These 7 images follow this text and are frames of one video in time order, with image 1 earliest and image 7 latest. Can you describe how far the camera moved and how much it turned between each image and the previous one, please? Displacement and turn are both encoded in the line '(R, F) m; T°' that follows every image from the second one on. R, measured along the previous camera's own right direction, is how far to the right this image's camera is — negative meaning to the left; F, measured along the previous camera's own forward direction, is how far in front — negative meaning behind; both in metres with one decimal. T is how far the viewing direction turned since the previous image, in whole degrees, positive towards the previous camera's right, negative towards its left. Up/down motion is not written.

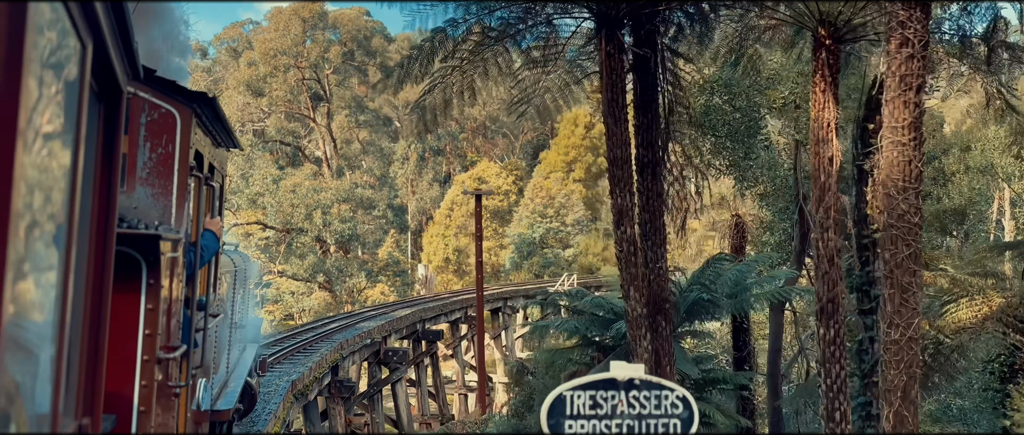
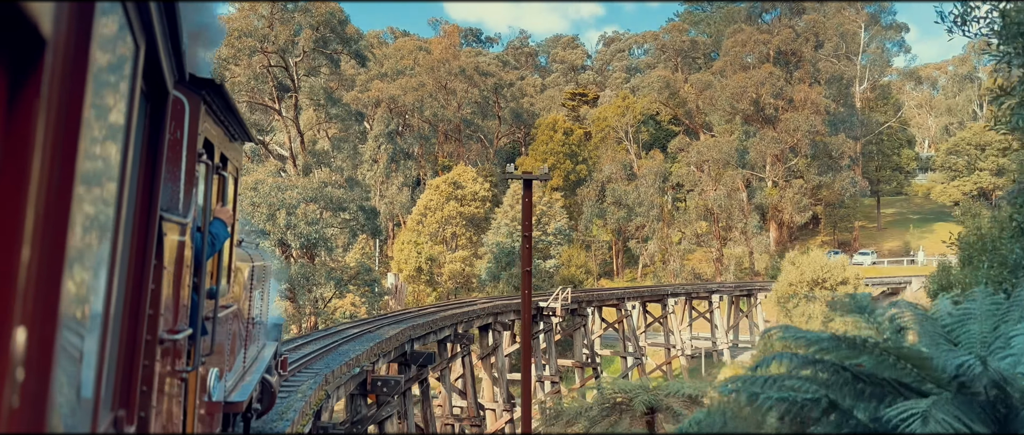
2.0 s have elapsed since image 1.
(-0.7, +1.8) m; +3°
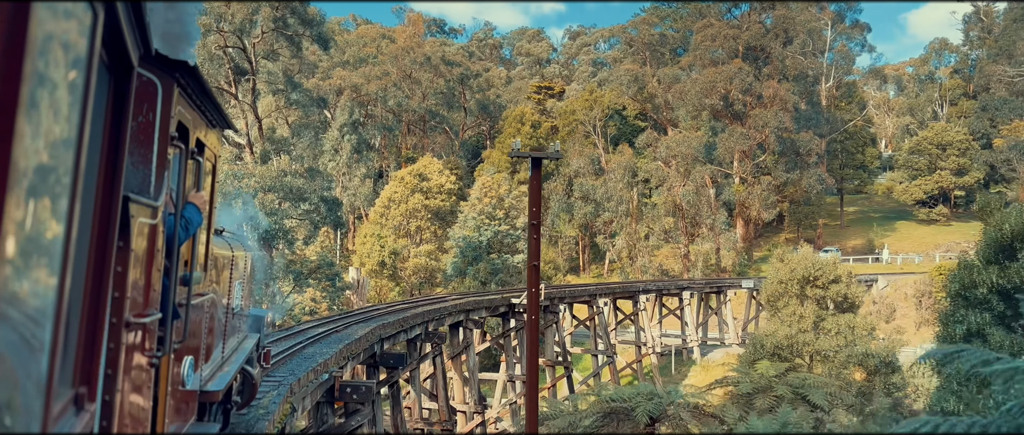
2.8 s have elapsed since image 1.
(-0.3, +0.7) m; +3°
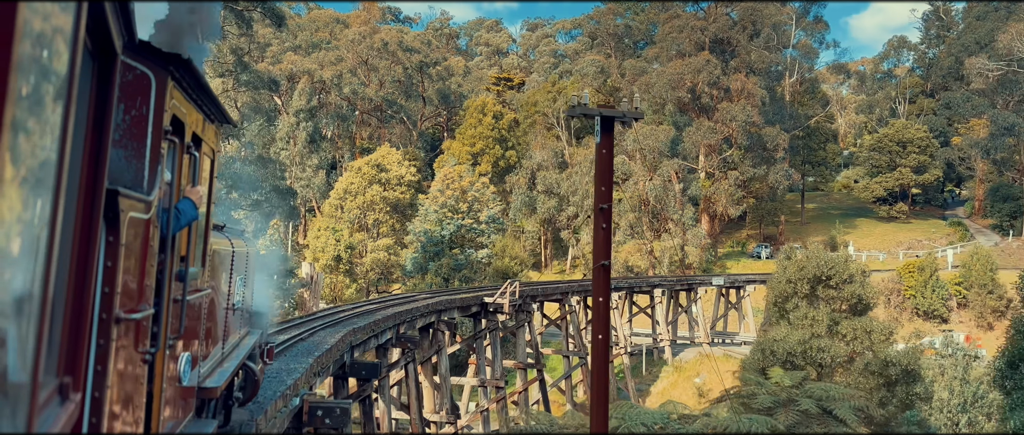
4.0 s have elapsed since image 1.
(-0.5, +1.2) m; +4°
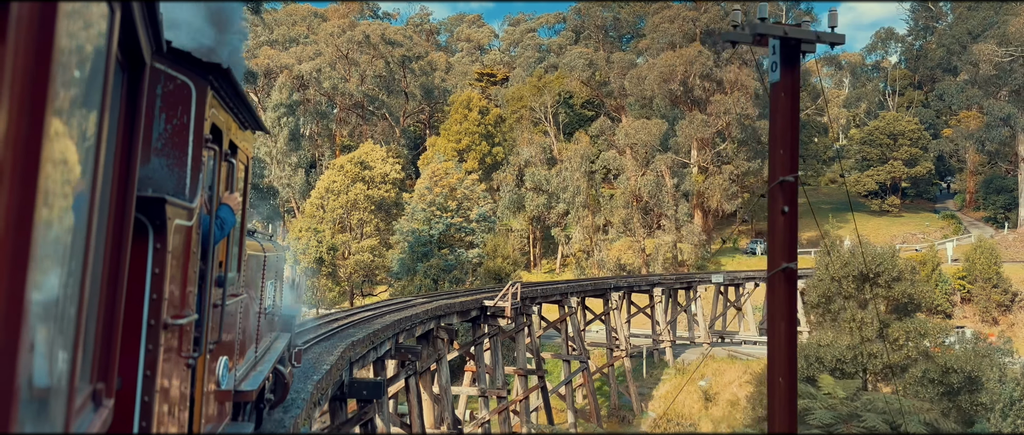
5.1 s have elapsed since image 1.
(-0.4, +1.0) m; +2°
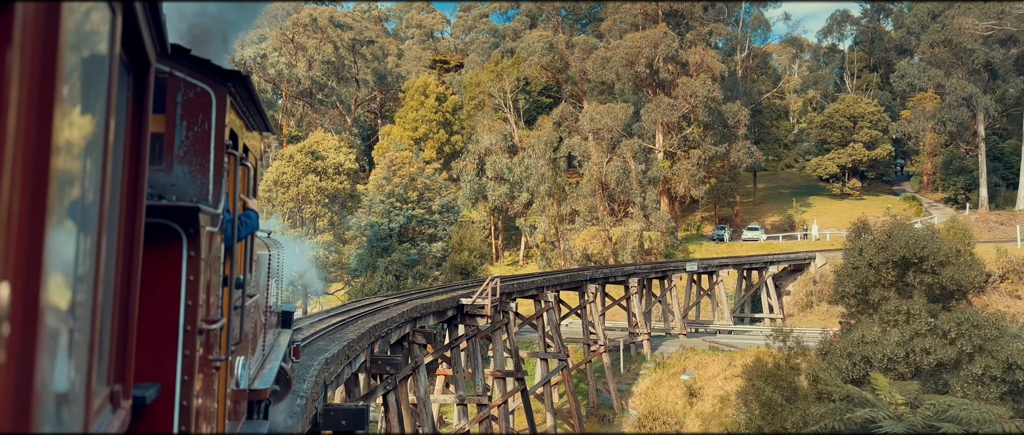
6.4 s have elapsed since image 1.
(-0.5, +1.3) m; +4°
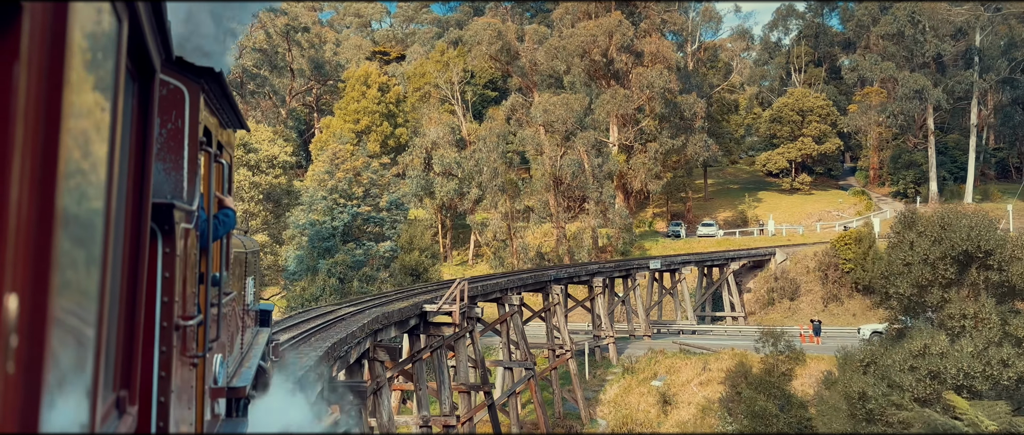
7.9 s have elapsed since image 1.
(-0.5, +1.6) m; +5°
